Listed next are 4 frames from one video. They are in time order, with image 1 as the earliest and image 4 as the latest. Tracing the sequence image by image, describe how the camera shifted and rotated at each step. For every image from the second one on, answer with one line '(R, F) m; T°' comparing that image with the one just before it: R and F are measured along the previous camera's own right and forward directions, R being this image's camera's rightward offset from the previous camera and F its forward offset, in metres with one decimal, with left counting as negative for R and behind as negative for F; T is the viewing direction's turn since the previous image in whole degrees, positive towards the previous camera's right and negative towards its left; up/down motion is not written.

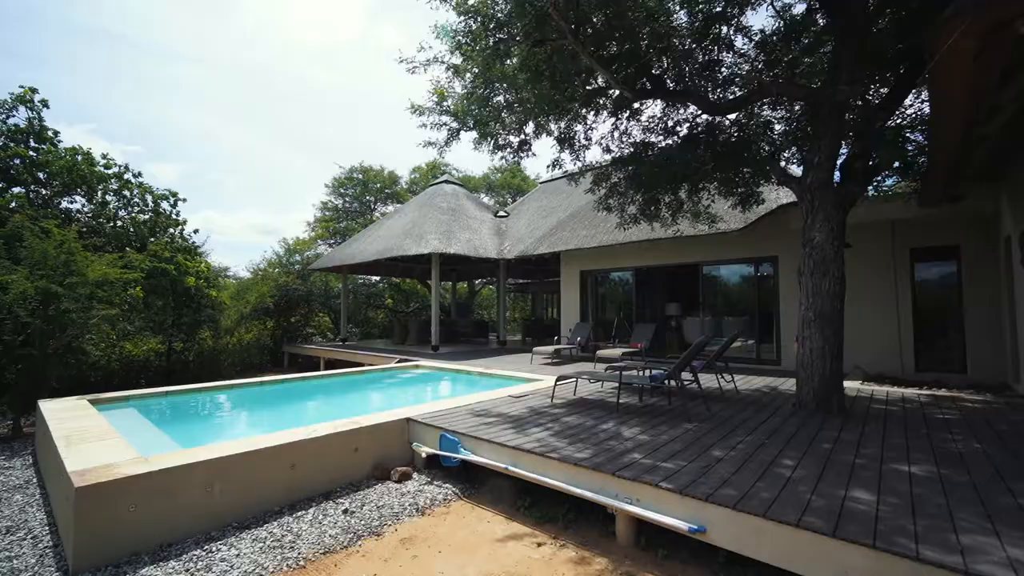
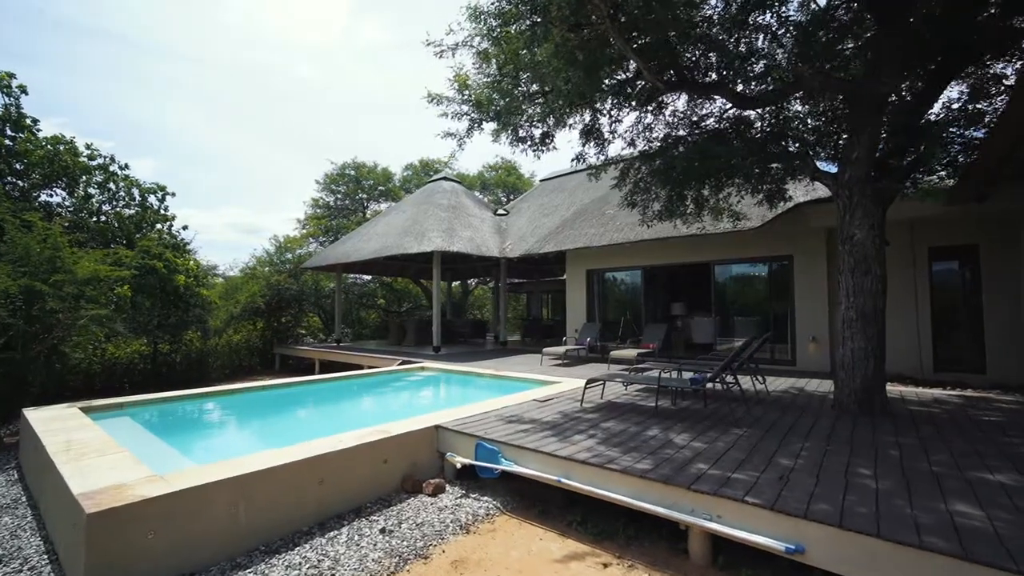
(-0.6, +0.3) m; +2°
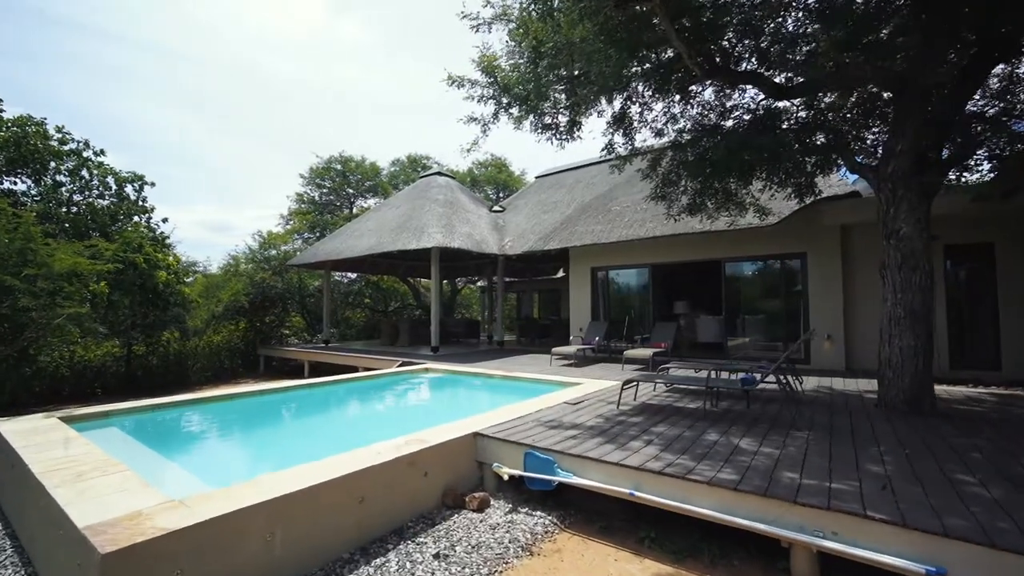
(-0.7, +0.4) m; +3°
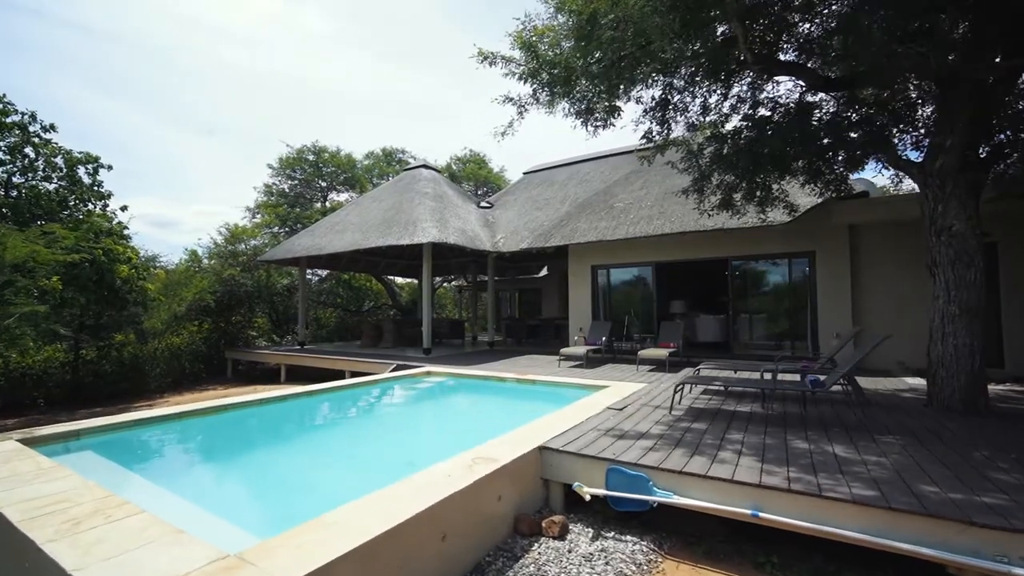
(-1.0, +0.6) m; +5°
